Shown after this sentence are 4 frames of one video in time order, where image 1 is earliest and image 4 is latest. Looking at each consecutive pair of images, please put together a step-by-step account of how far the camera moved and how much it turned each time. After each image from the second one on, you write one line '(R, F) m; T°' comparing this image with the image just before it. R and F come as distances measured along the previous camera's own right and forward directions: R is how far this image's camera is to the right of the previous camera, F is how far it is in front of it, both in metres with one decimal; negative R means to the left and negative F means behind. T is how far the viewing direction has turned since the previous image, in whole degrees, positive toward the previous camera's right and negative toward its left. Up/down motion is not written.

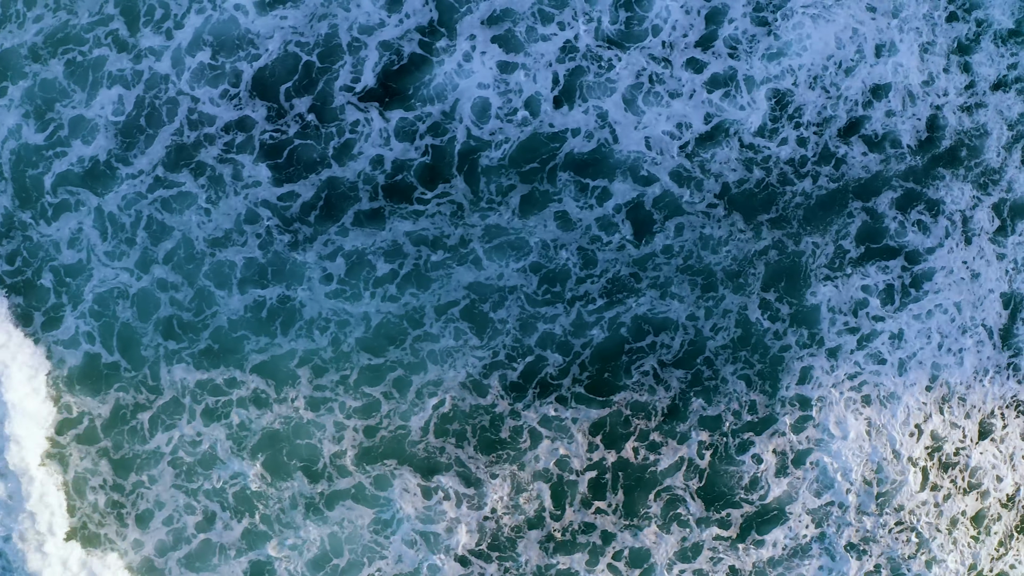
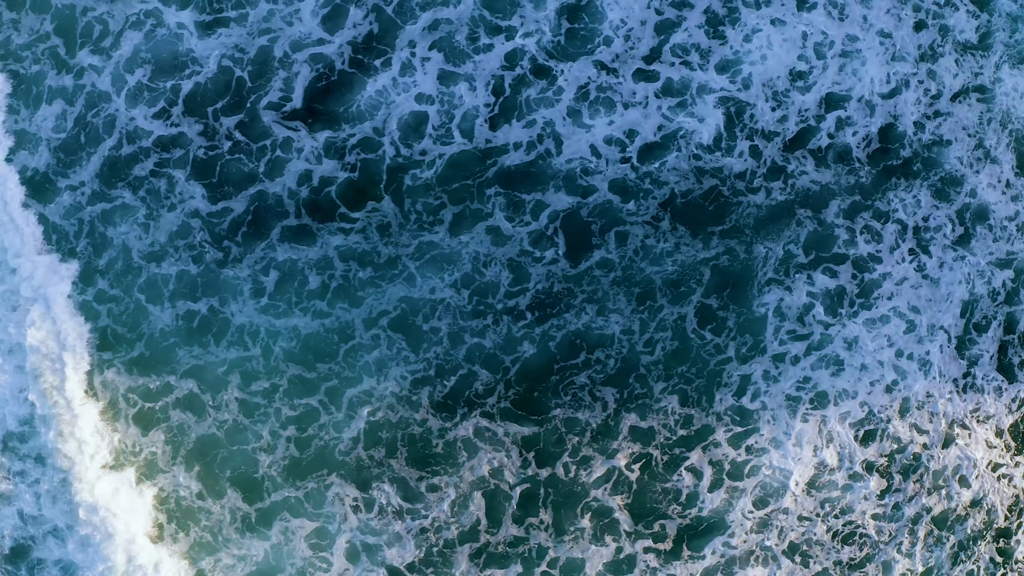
(+4.1, -0.1) m; -1°
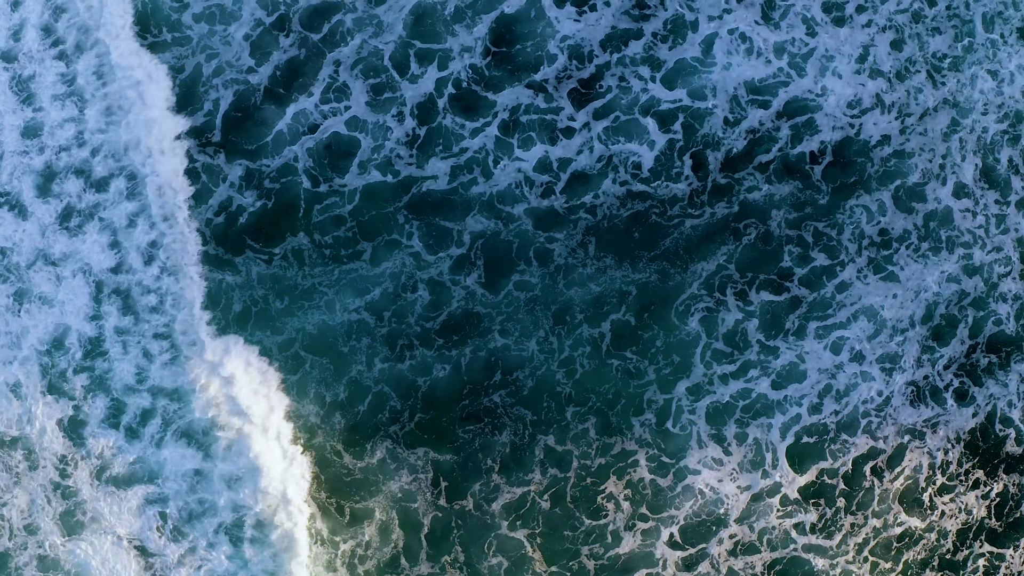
(+5.8, +0.7) m; -2°
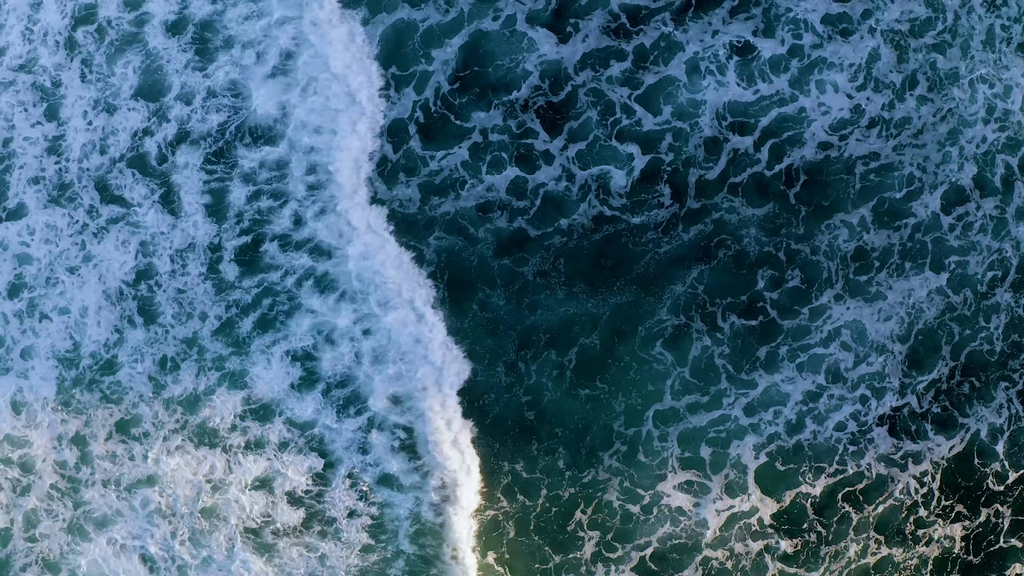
(+2.7, +0.2) m; -1°
